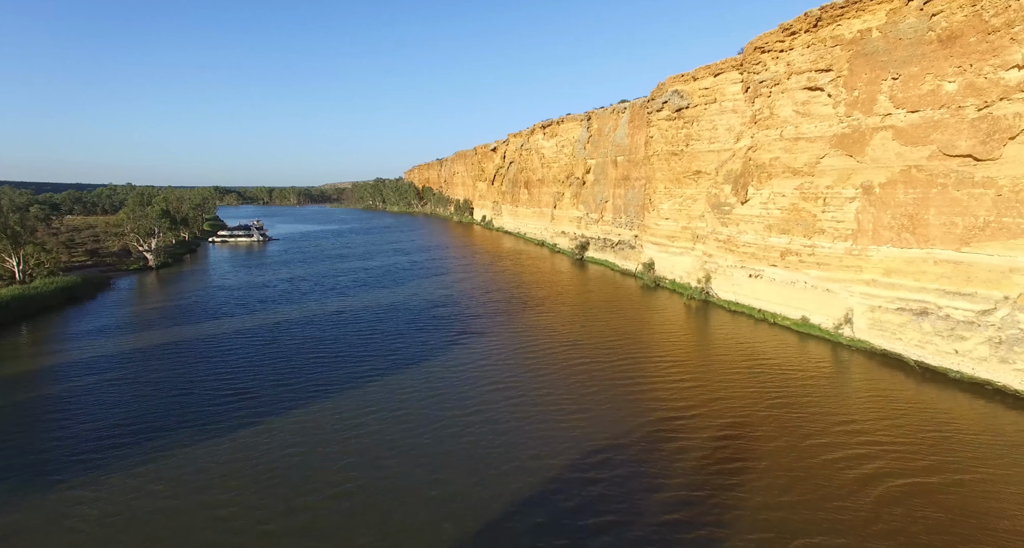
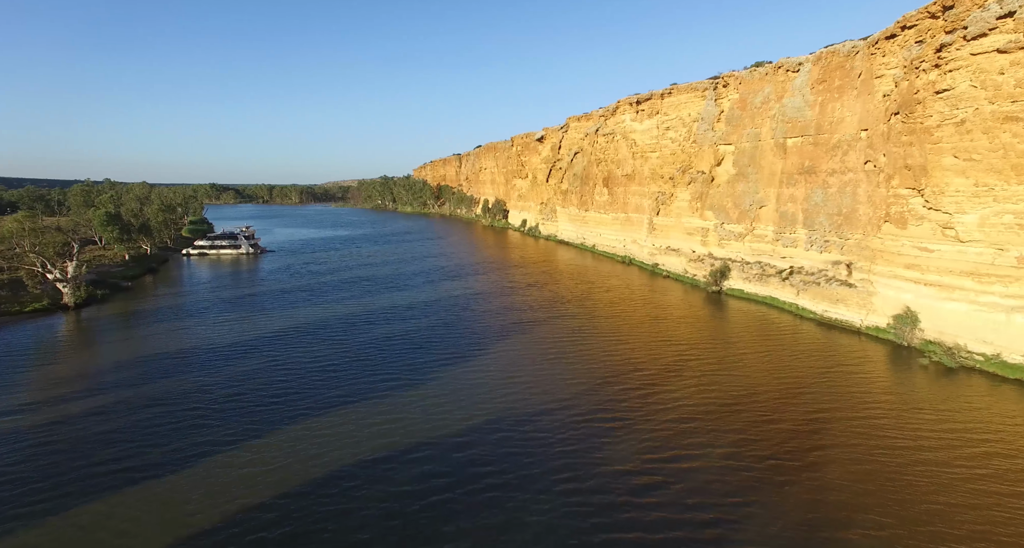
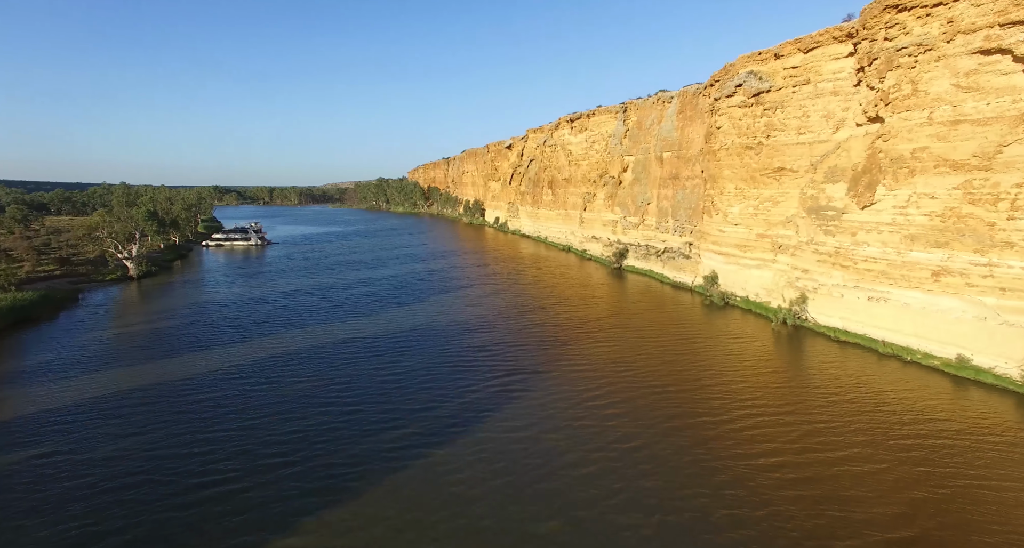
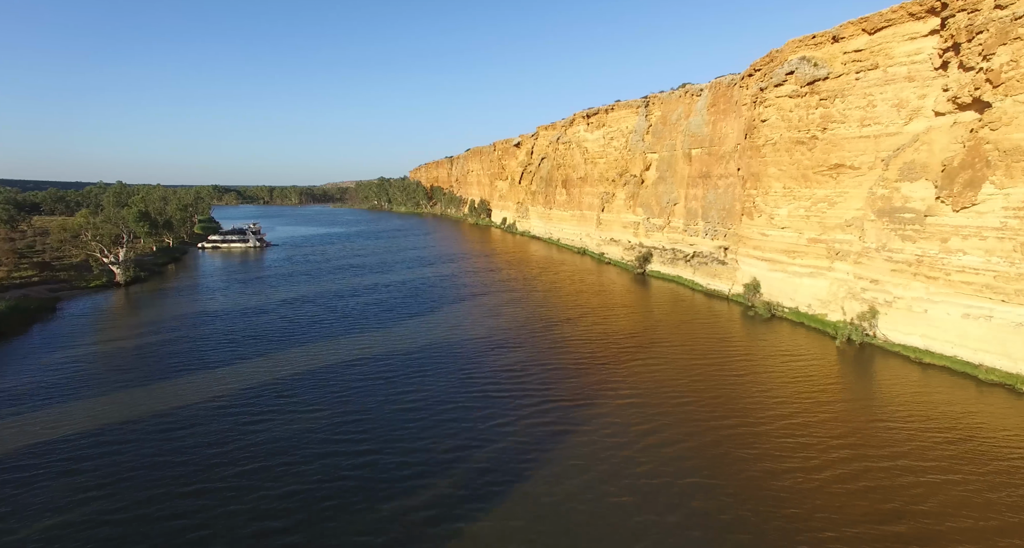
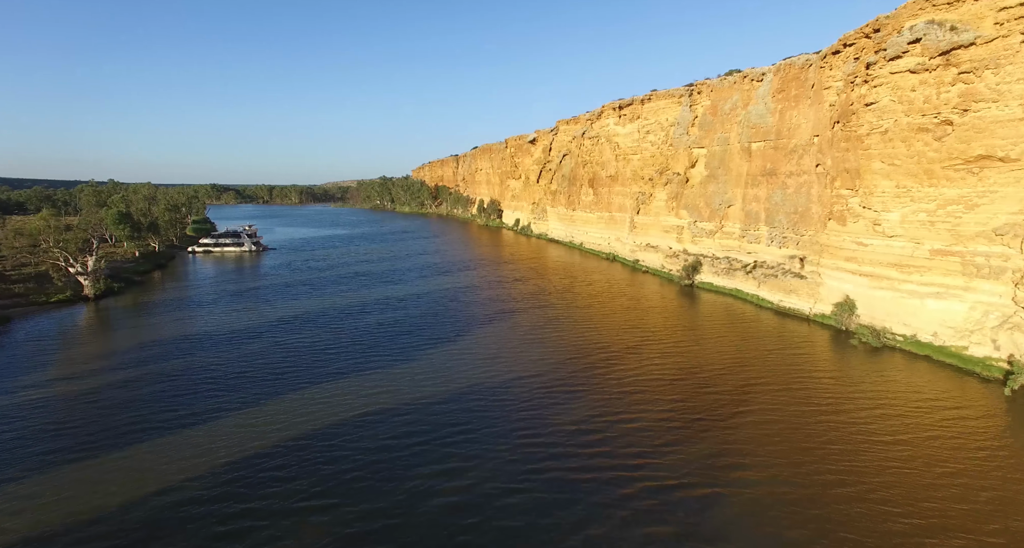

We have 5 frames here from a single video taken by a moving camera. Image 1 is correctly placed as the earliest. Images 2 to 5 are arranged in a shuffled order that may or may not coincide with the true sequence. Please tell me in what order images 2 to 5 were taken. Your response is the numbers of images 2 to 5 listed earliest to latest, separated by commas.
3, 4, 5, 2
